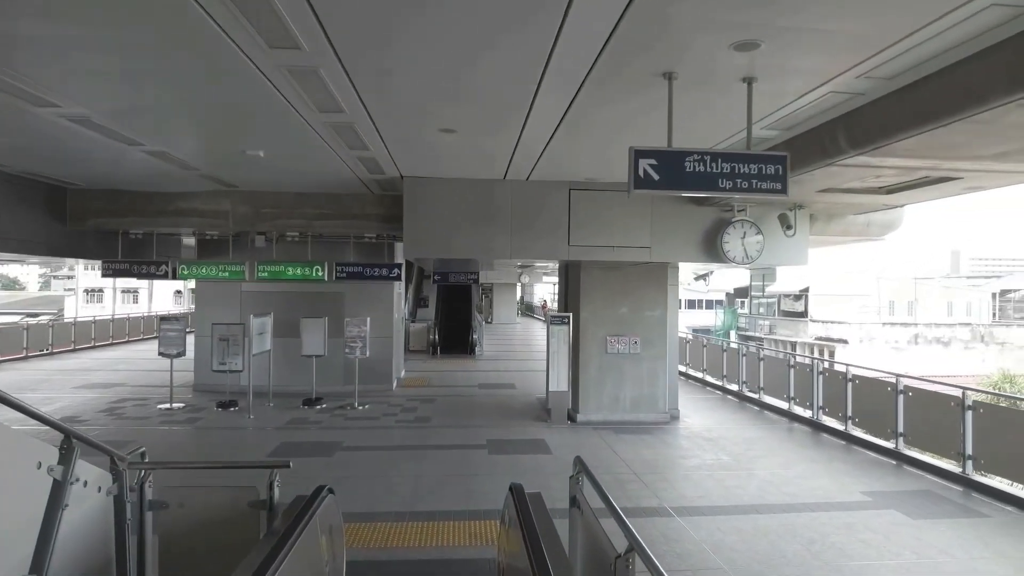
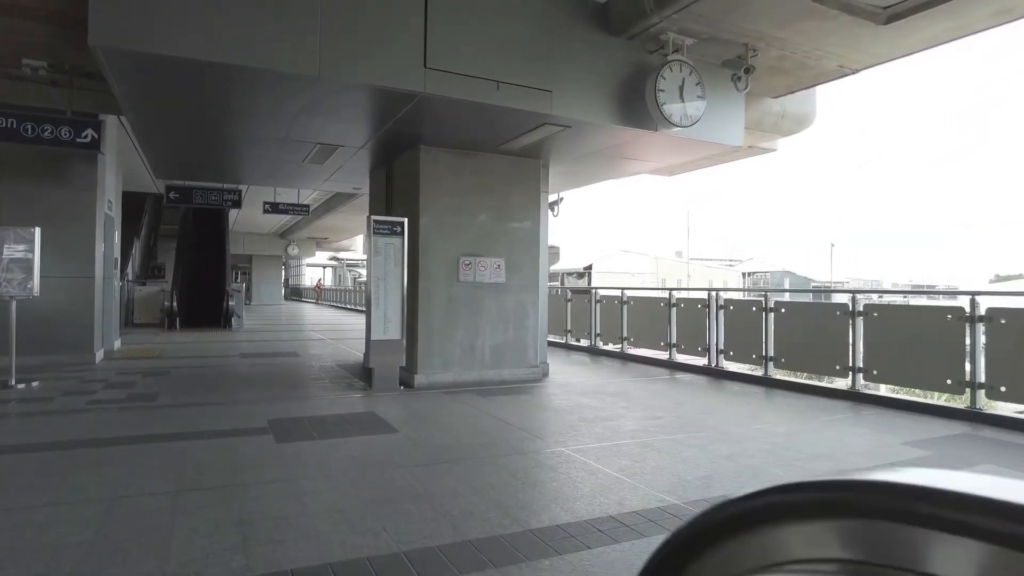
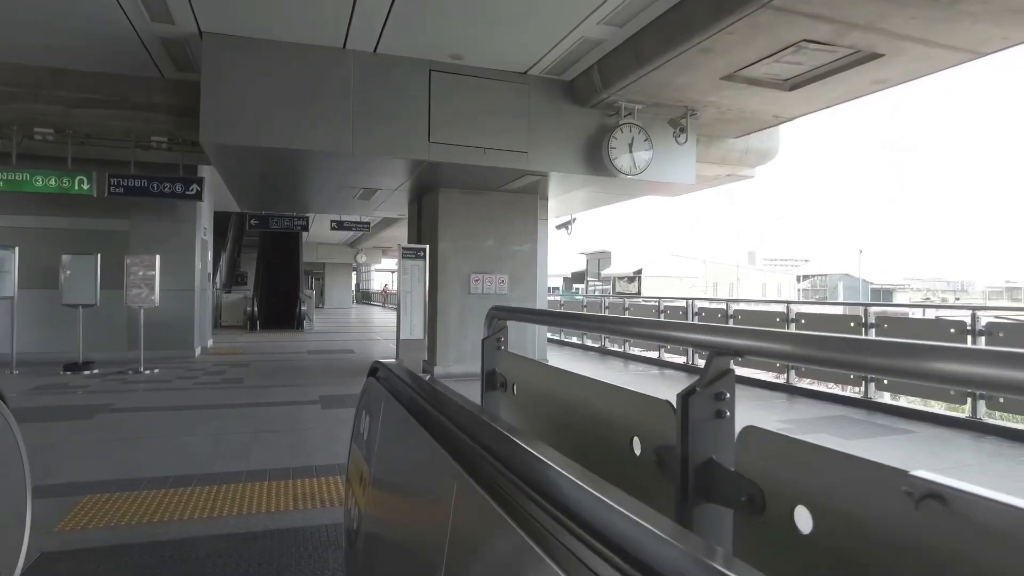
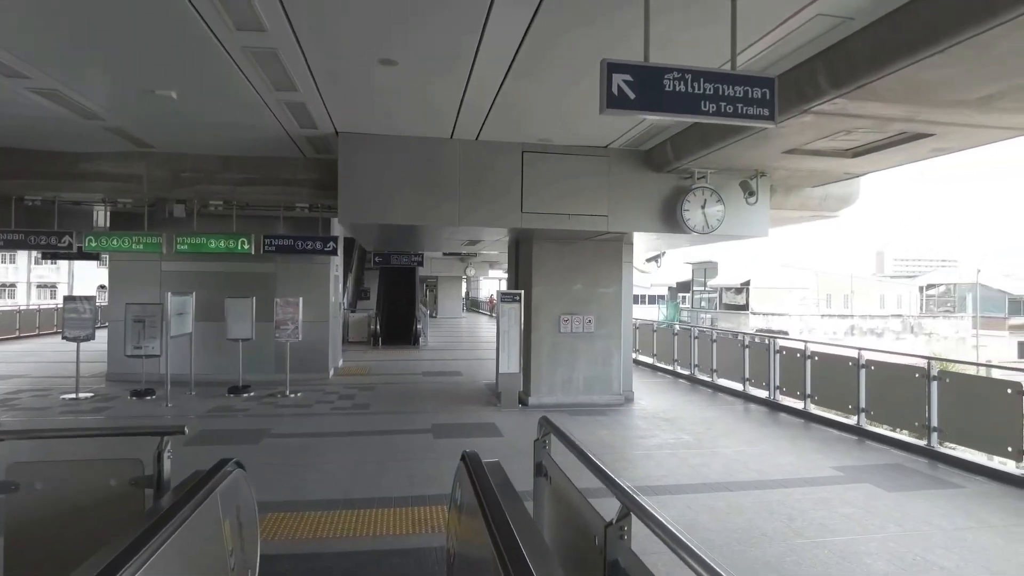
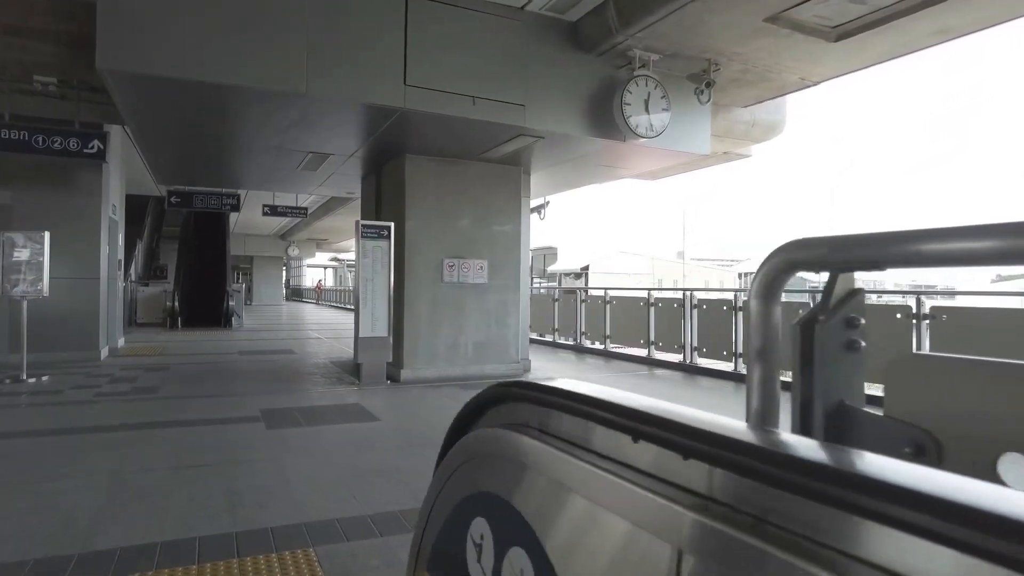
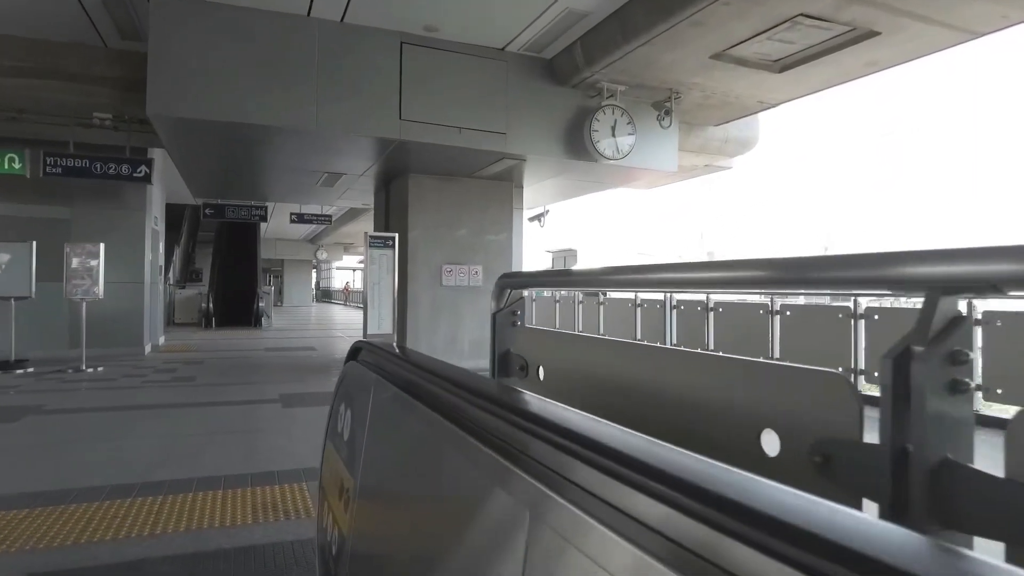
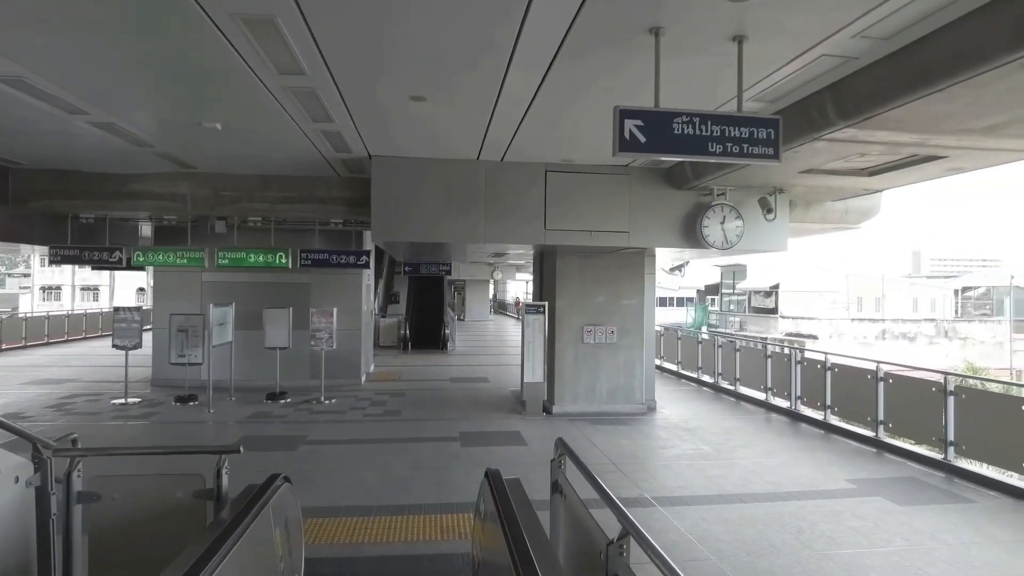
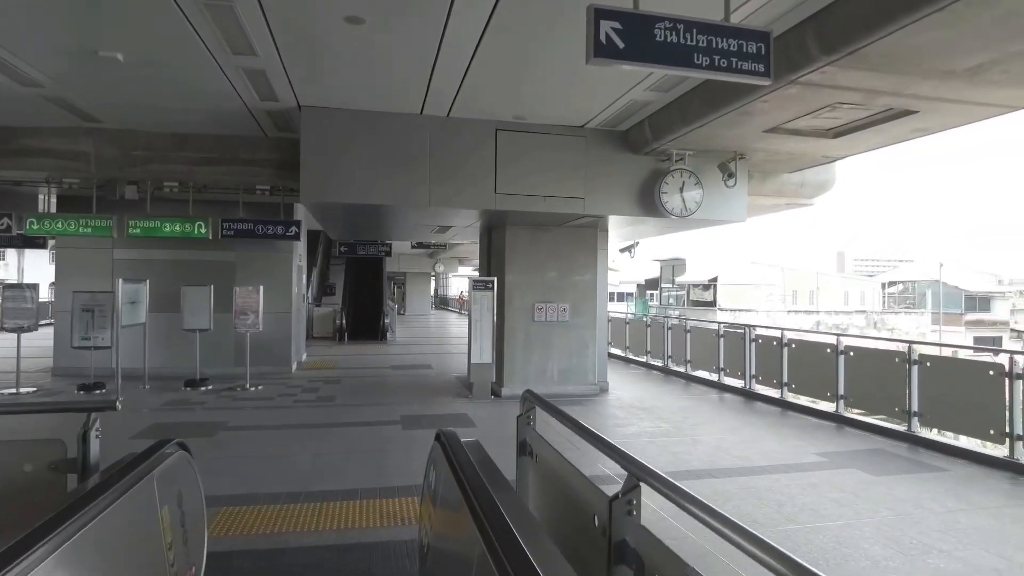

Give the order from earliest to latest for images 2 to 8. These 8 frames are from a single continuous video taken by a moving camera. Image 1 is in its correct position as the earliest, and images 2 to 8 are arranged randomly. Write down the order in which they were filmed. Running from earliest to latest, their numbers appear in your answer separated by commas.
7, 4, 8, 3, 6, 5, 2
